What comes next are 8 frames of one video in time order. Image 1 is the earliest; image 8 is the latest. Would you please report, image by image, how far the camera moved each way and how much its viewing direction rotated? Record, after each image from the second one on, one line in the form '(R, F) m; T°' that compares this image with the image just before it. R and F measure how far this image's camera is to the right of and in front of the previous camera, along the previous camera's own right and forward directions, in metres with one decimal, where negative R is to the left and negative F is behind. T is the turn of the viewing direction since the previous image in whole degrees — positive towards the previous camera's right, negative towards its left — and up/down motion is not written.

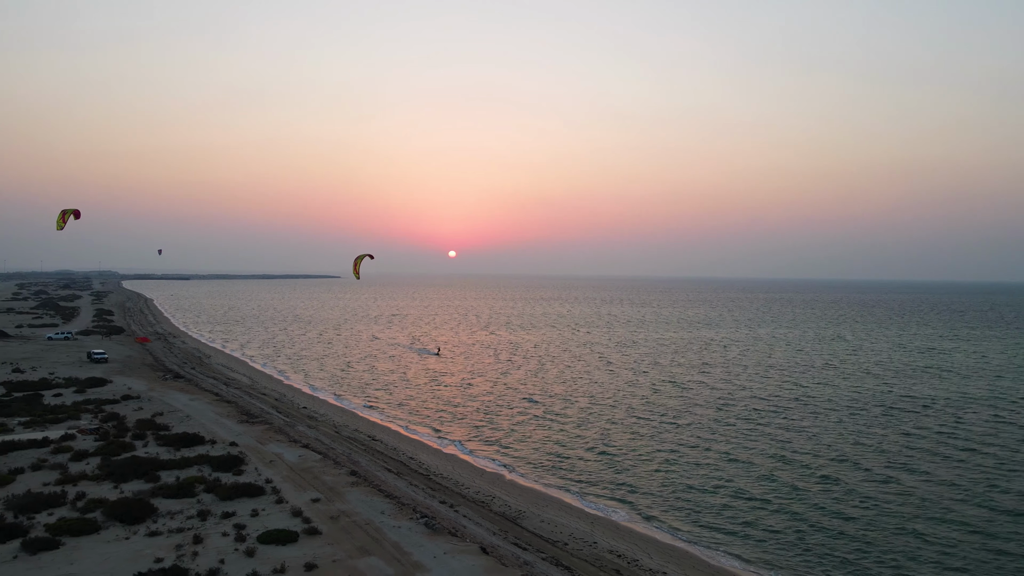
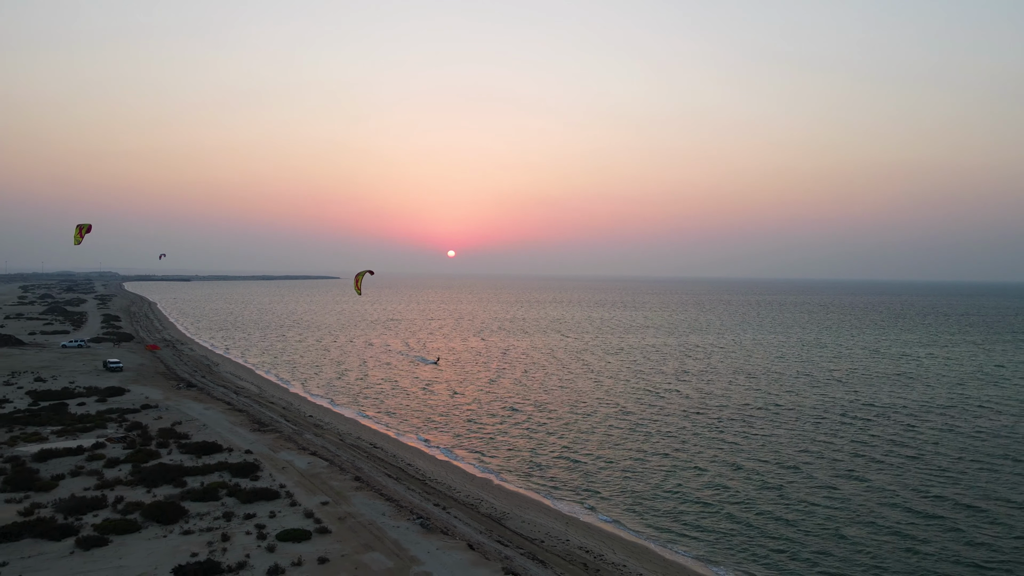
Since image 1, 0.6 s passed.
(+0.4, -2.6) m; 0°
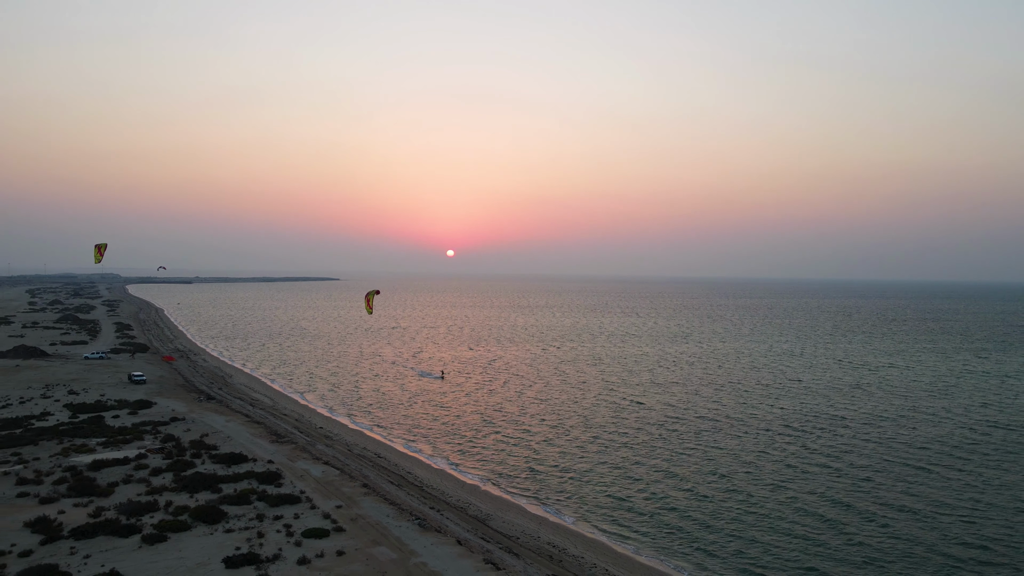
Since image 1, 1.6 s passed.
(+0.6, -4.3) m; 0°
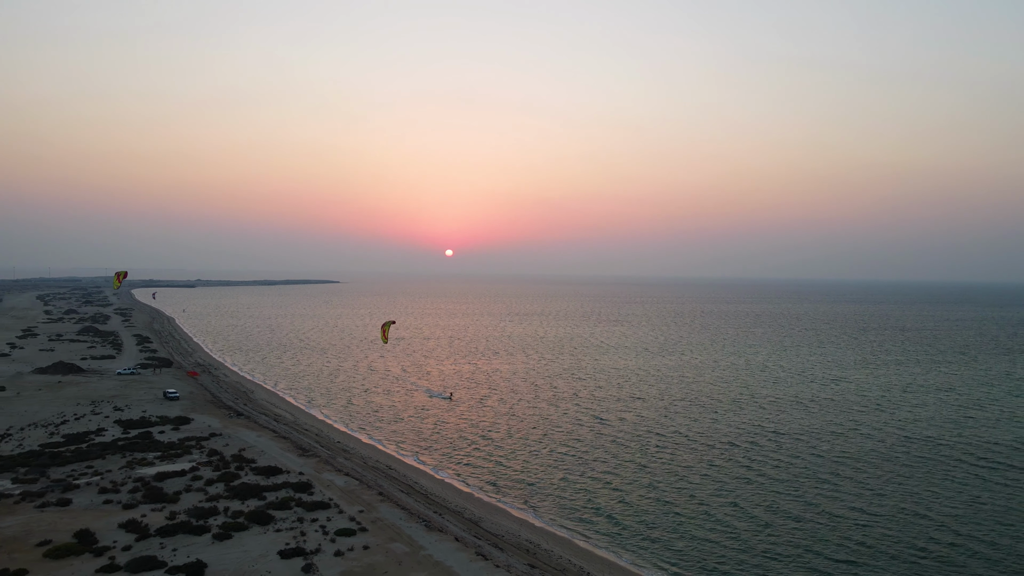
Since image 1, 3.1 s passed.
(+0.5, -6.6) m; 0°
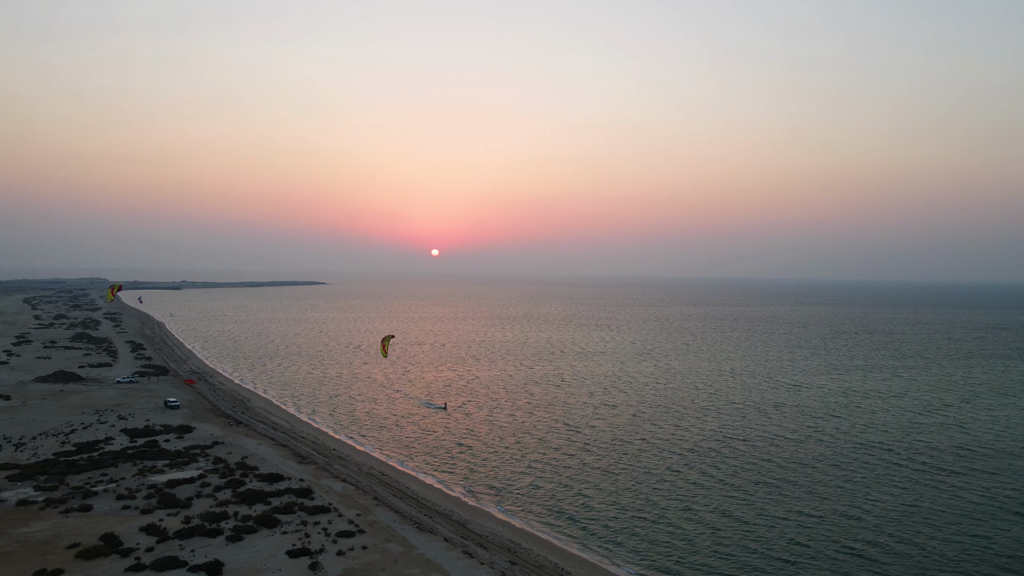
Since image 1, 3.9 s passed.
(+0.1, -3.4) m; +1°
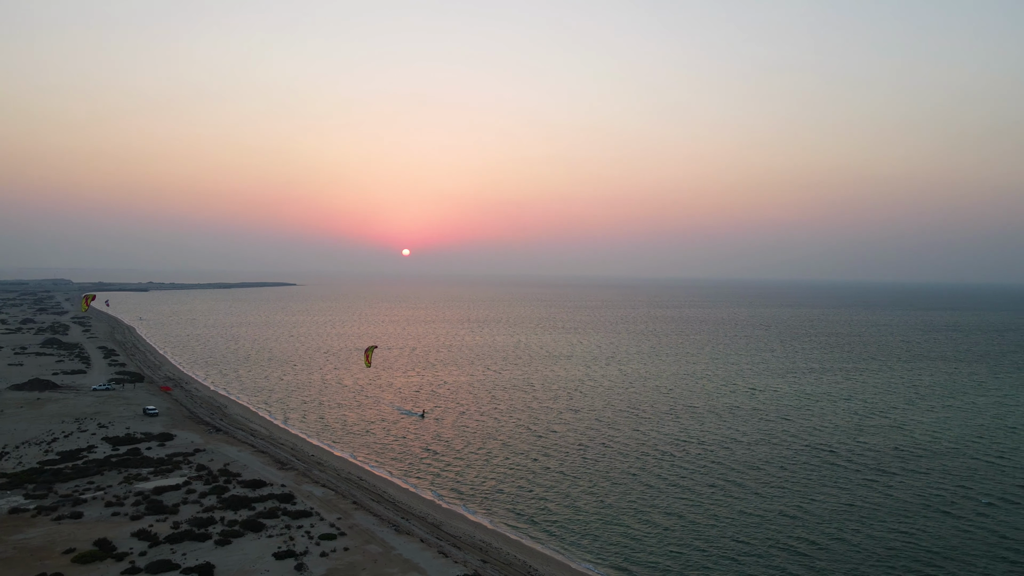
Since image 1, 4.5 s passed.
(0.0, -2.6) m; +2°
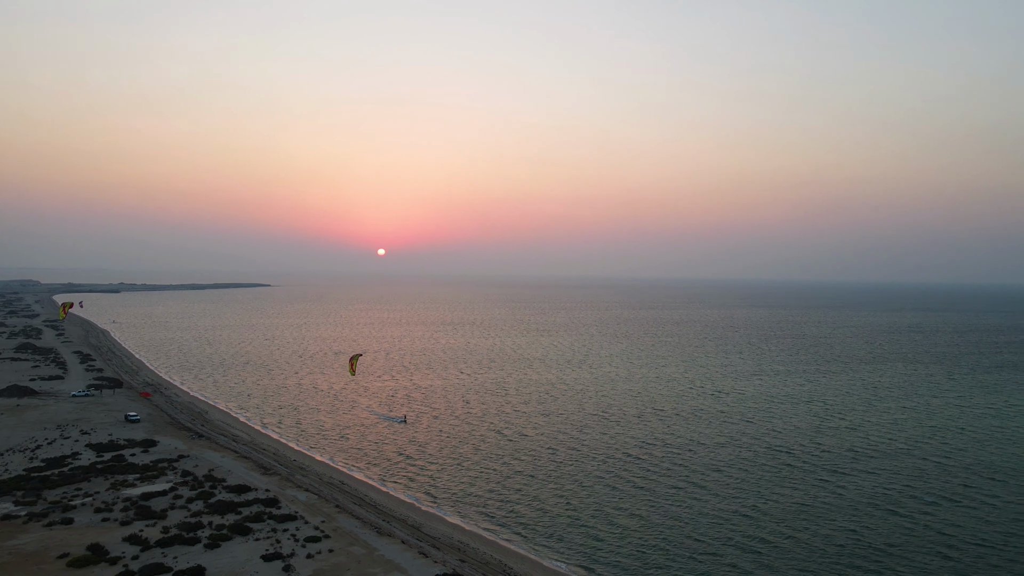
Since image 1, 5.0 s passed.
(0.0, -2.0) m; +2°
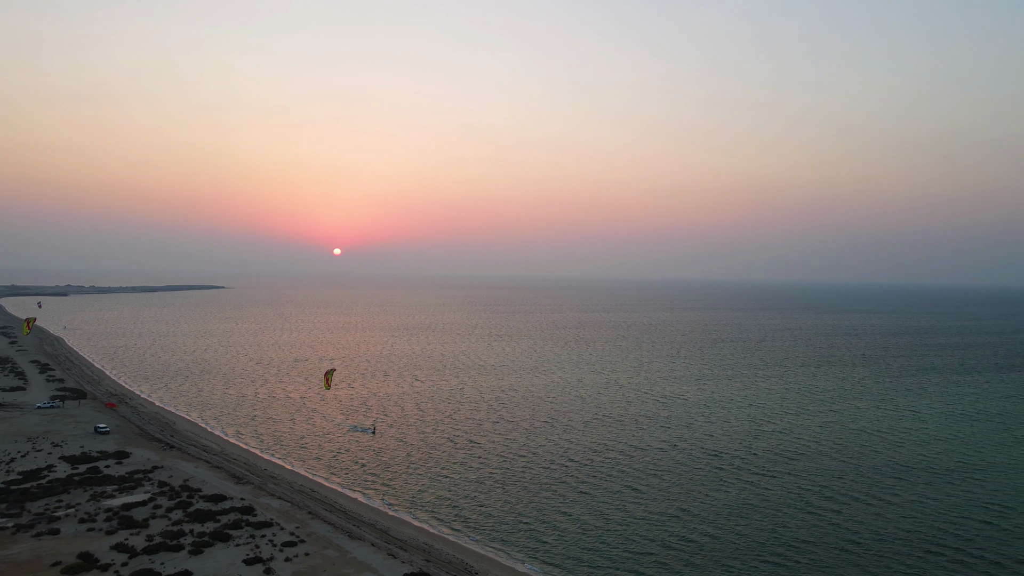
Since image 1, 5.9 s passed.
(-0.2, -4.0) m; +3°
